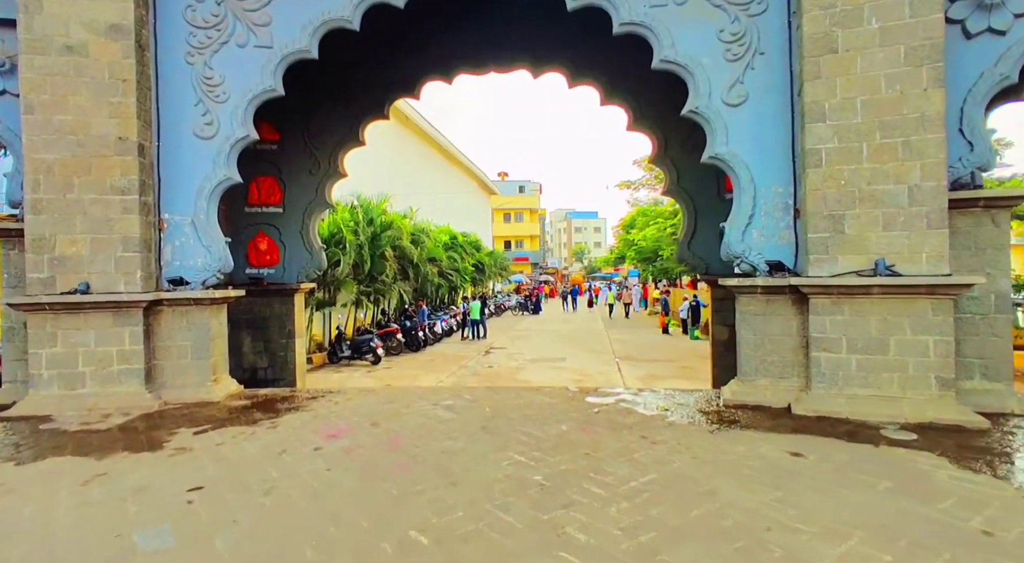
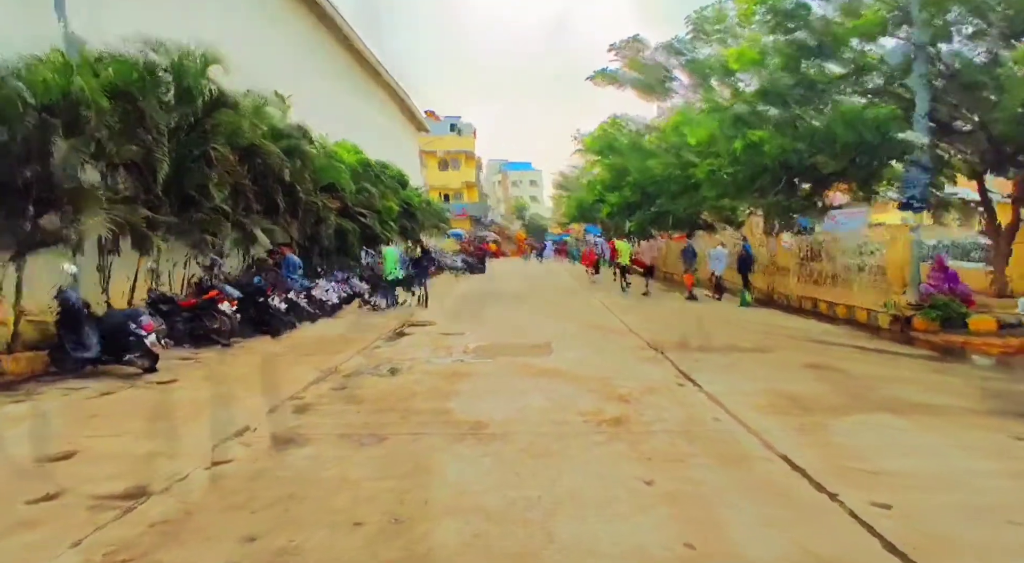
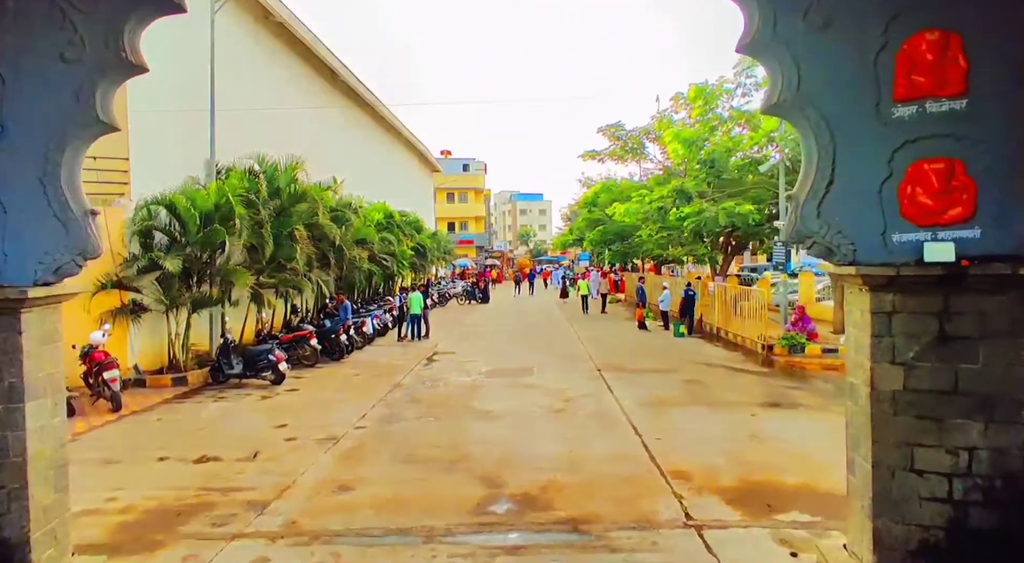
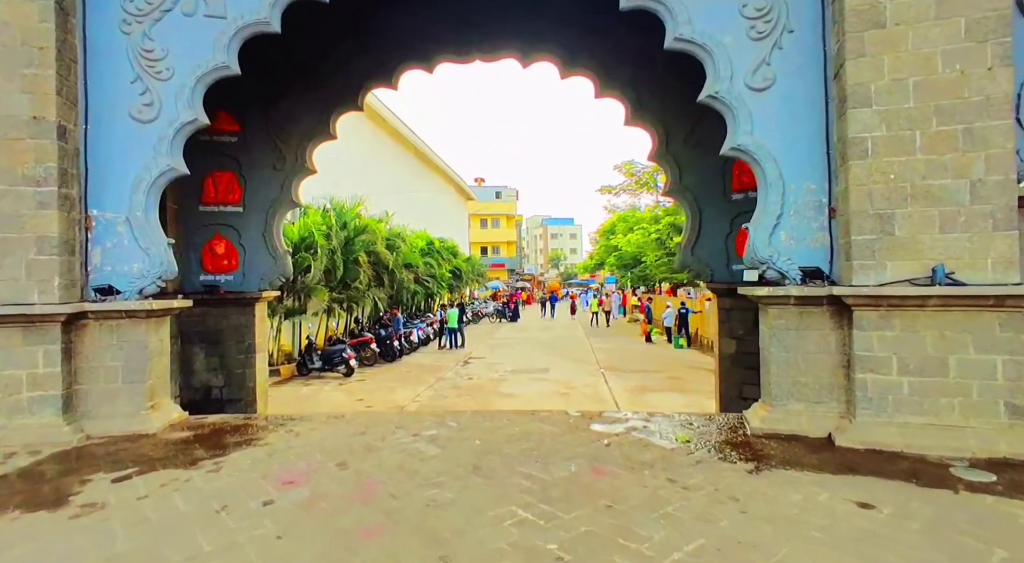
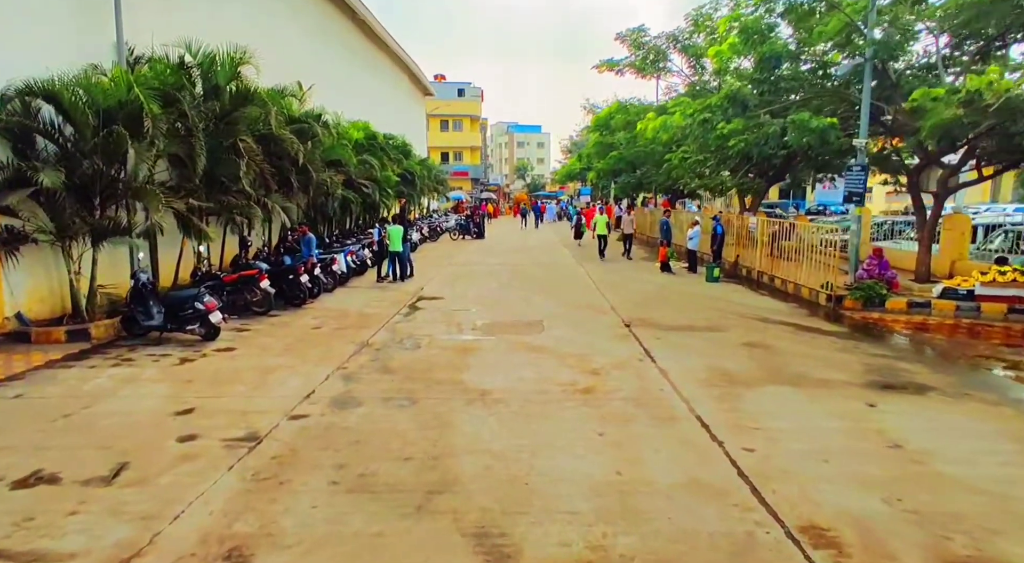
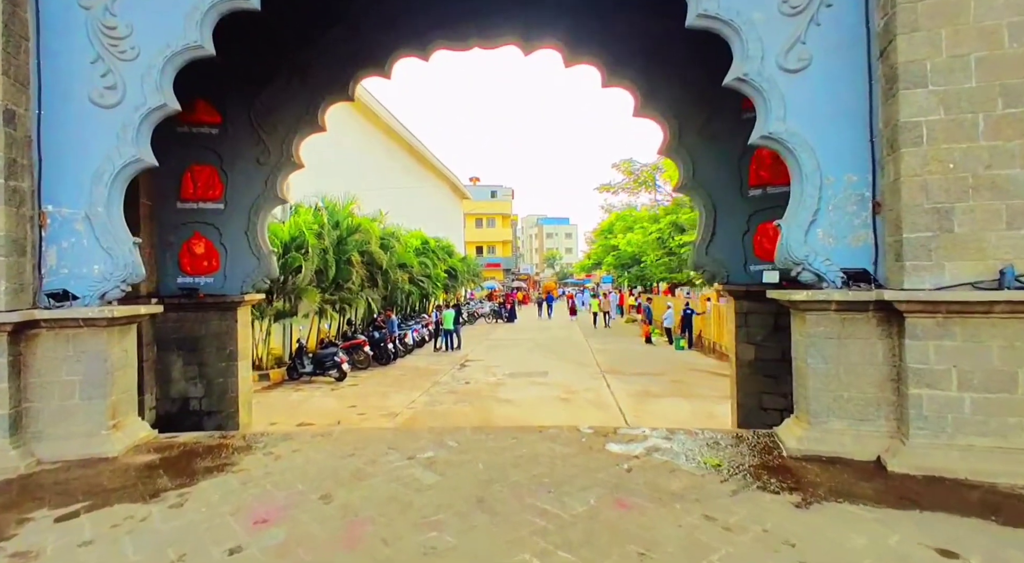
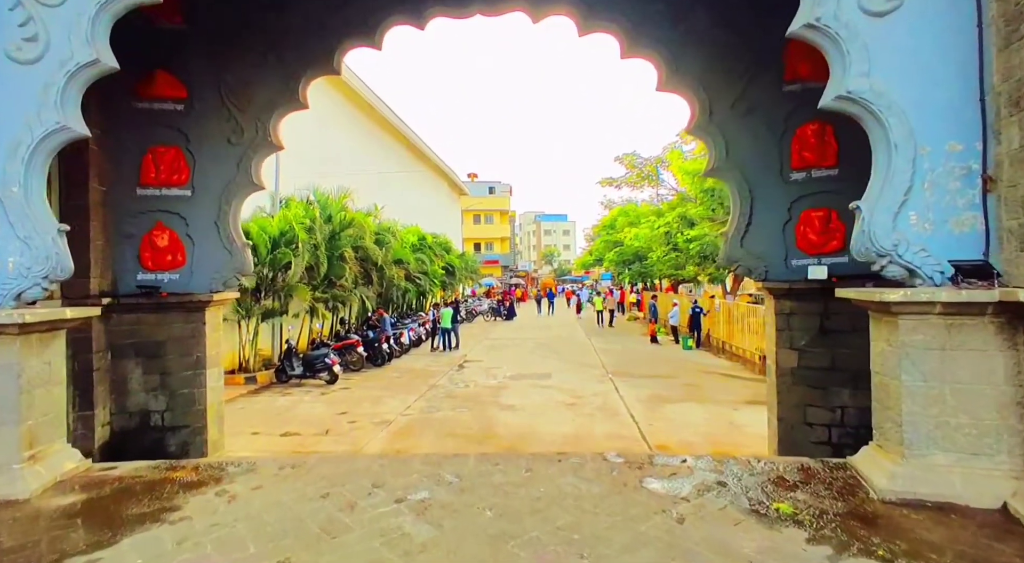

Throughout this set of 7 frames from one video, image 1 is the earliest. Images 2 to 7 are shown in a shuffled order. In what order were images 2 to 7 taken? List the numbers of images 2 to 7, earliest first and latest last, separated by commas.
4, 6, 7, 3, 5, 2
